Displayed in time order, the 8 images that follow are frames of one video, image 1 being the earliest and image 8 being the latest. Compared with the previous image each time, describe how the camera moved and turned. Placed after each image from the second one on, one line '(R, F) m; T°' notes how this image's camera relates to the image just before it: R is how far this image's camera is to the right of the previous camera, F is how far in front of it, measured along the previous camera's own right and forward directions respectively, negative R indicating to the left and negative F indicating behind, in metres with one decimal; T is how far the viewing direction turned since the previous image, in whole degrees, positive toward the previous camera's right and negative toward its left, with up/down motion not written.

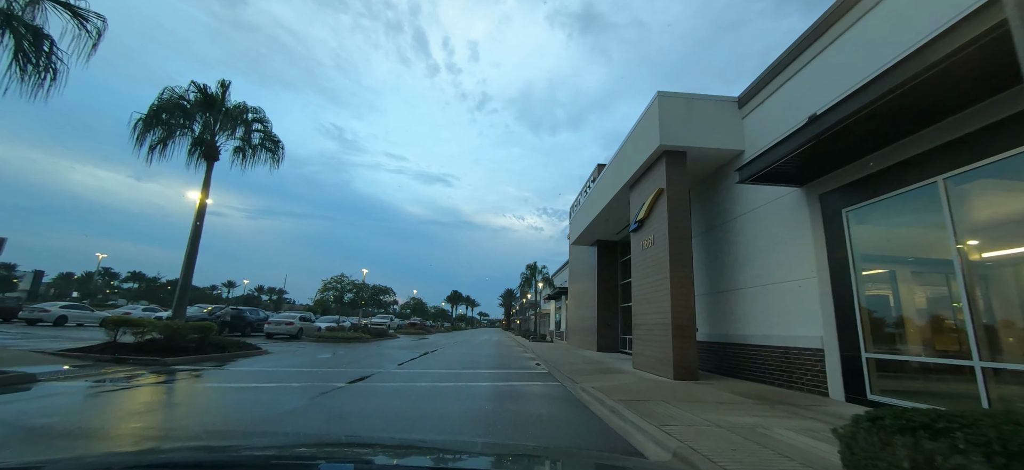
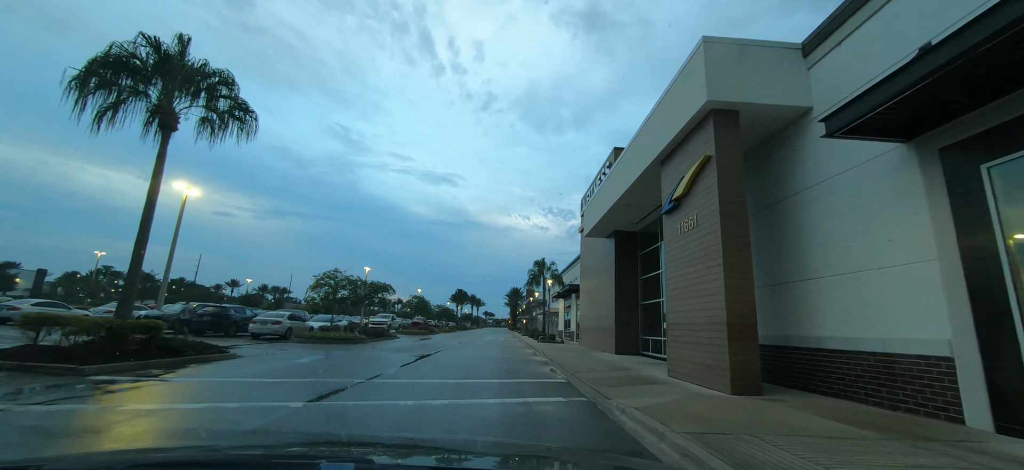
(-0.1, +1.9) m; -1°
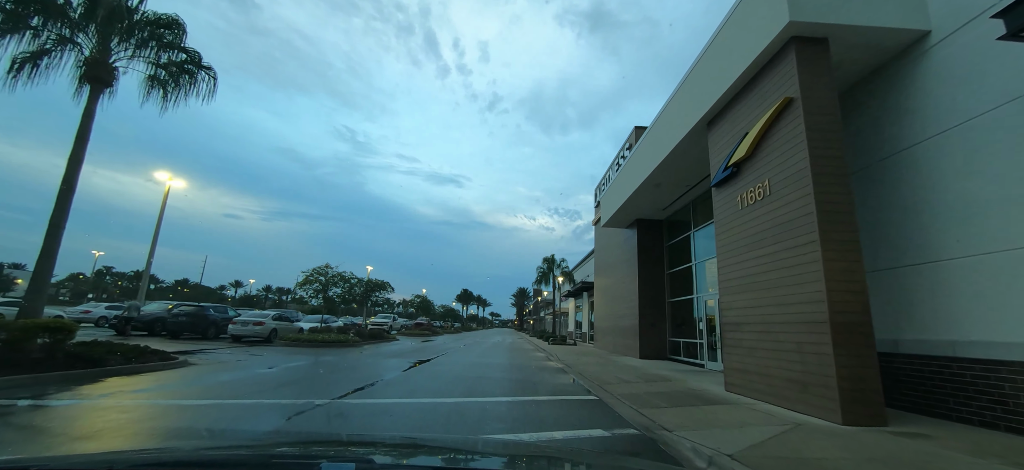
(-0.2, +2.0) m; -1°
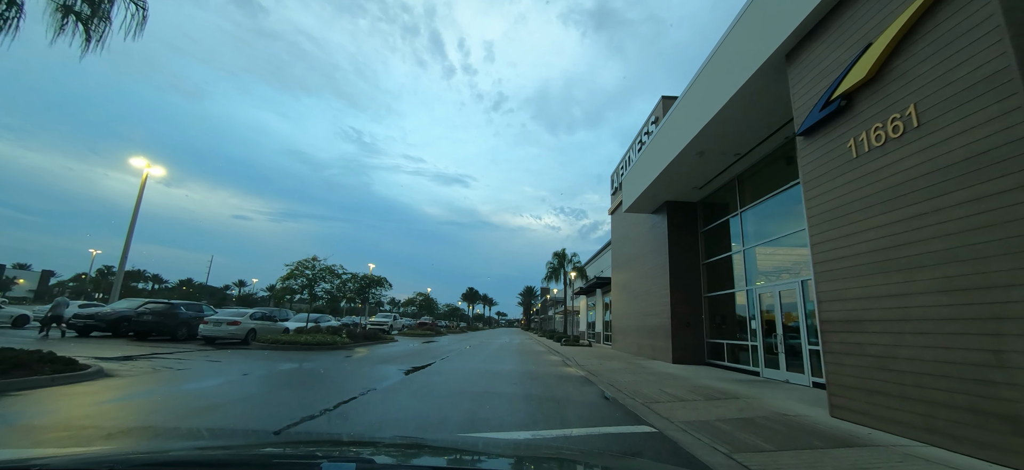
(-0.2, +2.2) m; -1°
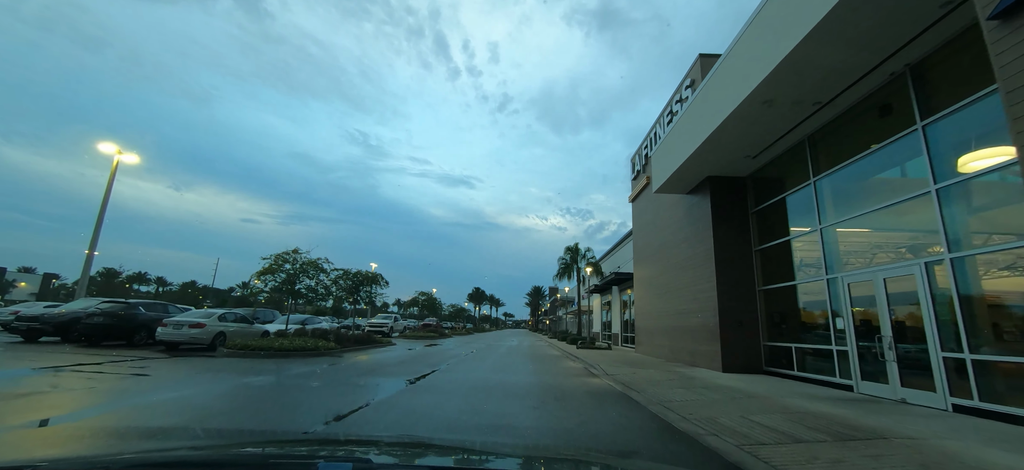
(-0.2, +2.3) m; -1°
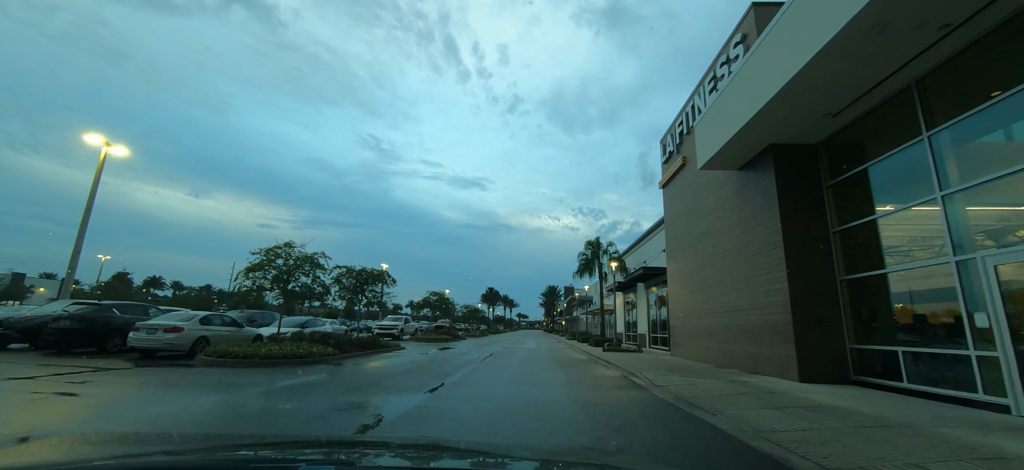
(-0.3, +1.9) m; -2°
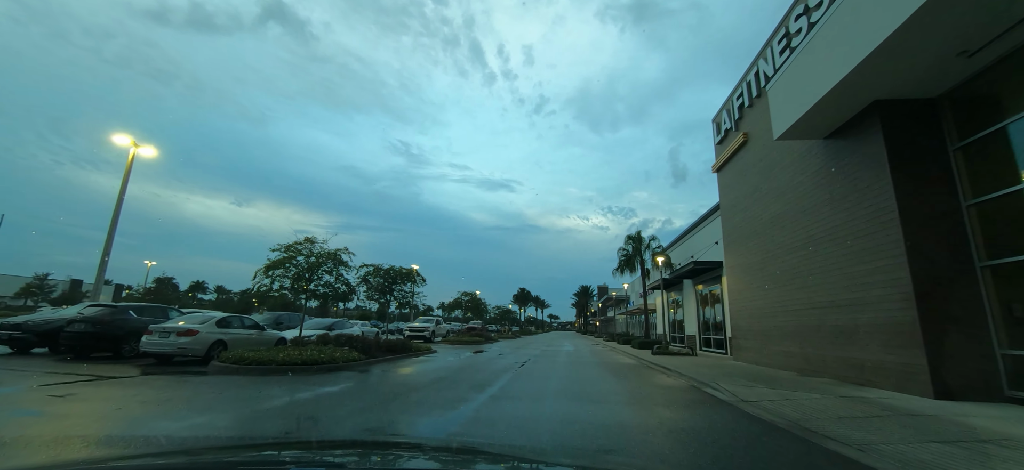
(-0.3, +1.4) m; -4°
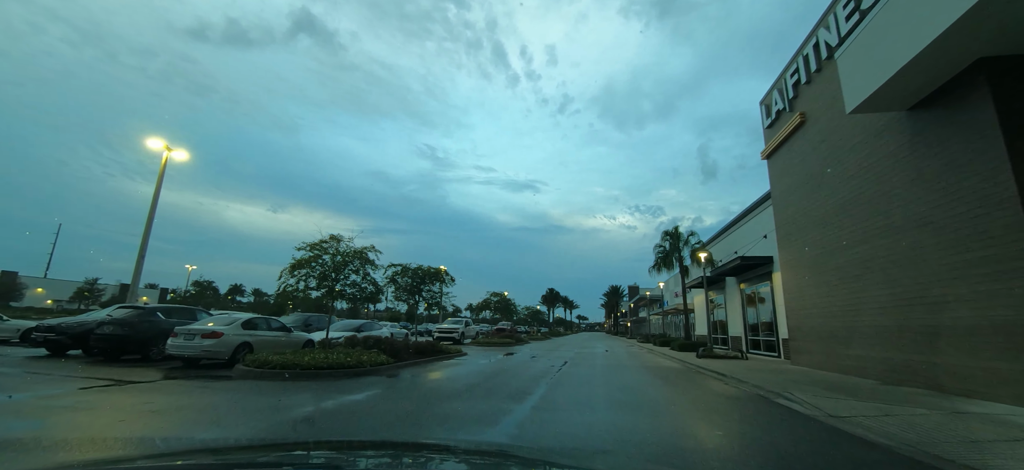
(-0.2, +0.8) m; -4°
